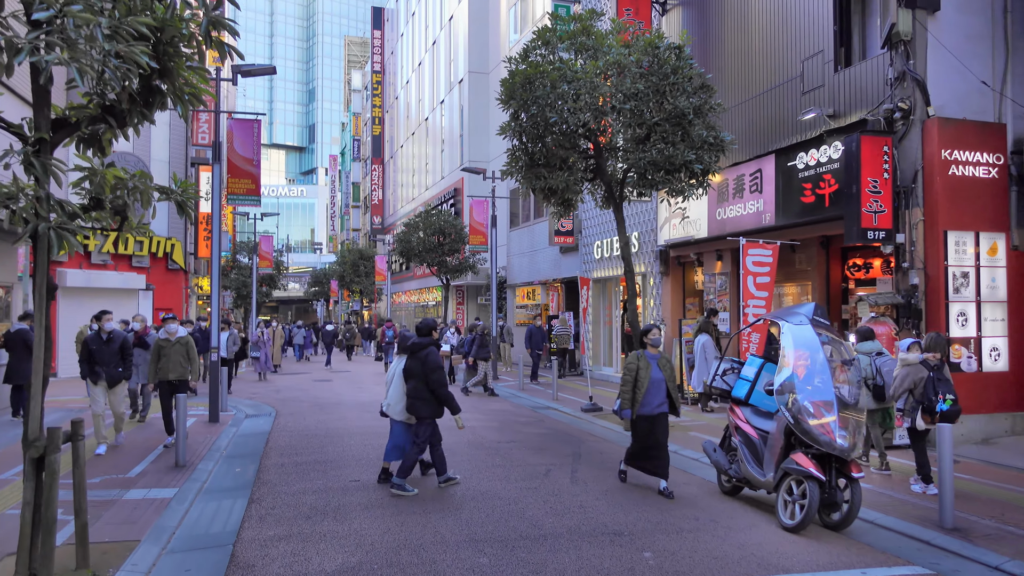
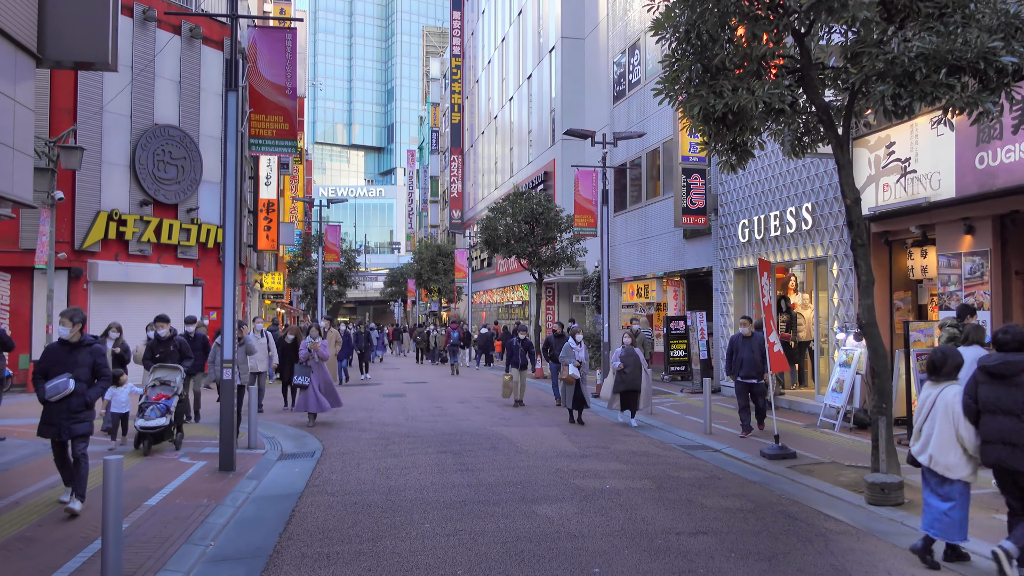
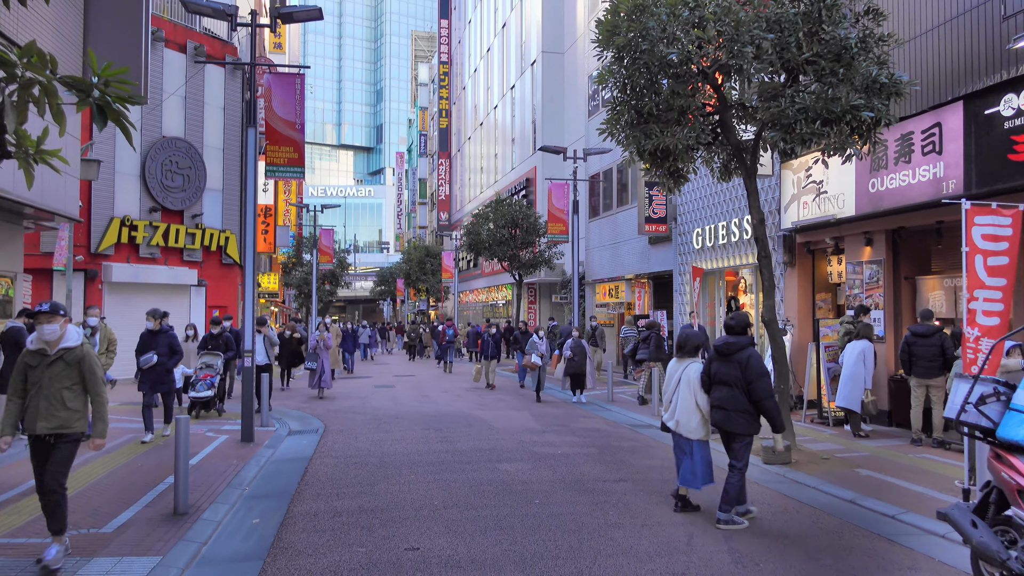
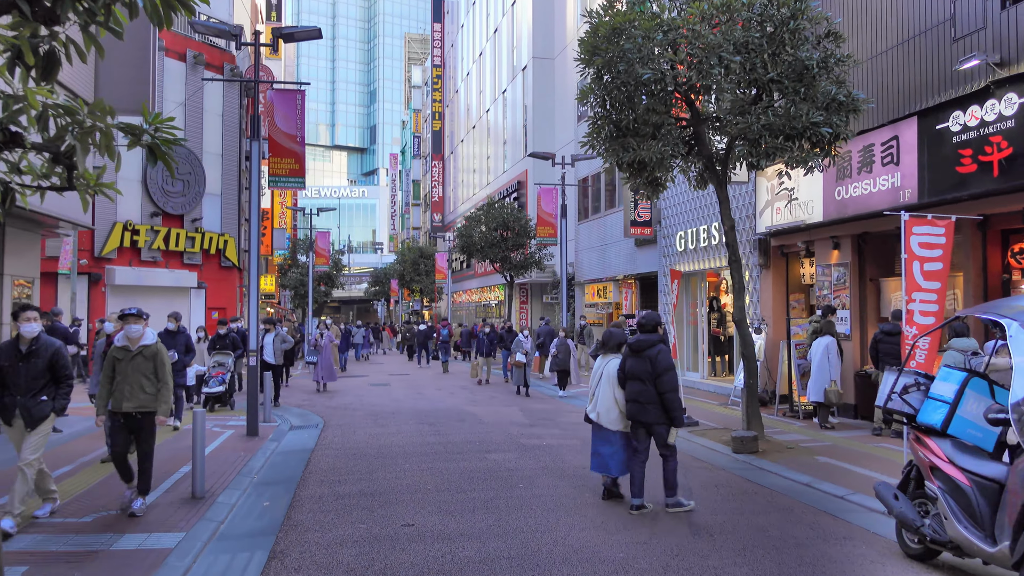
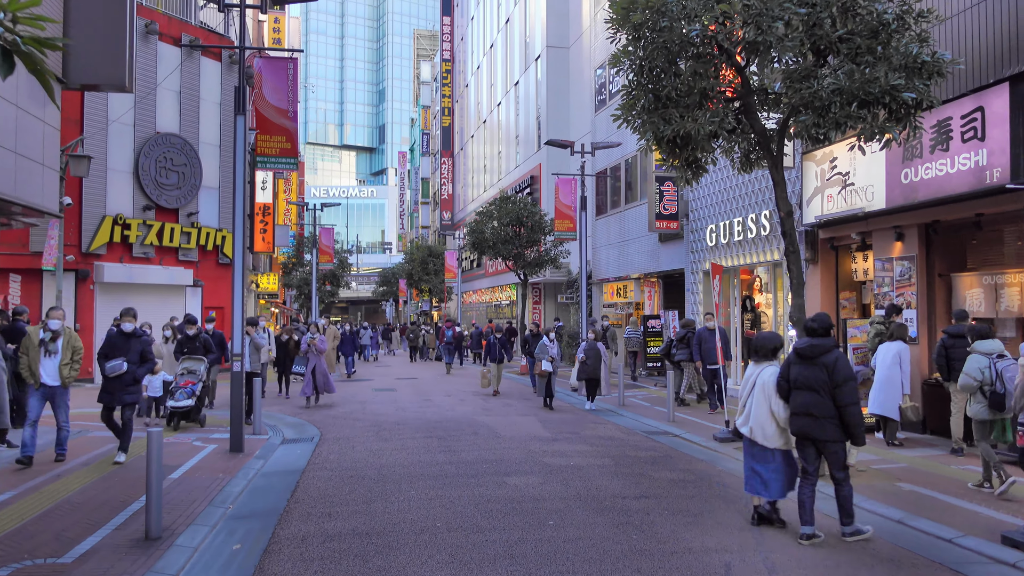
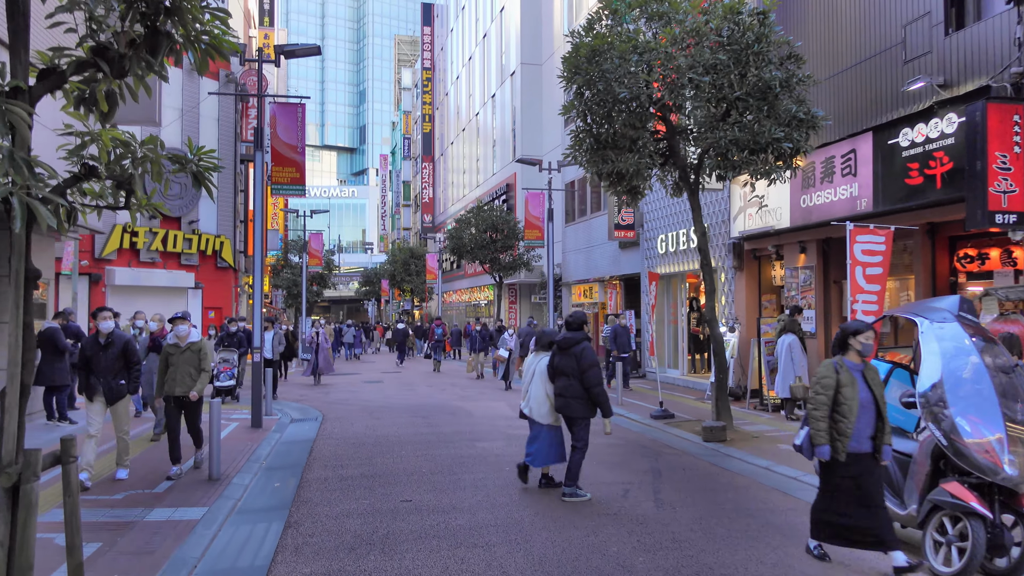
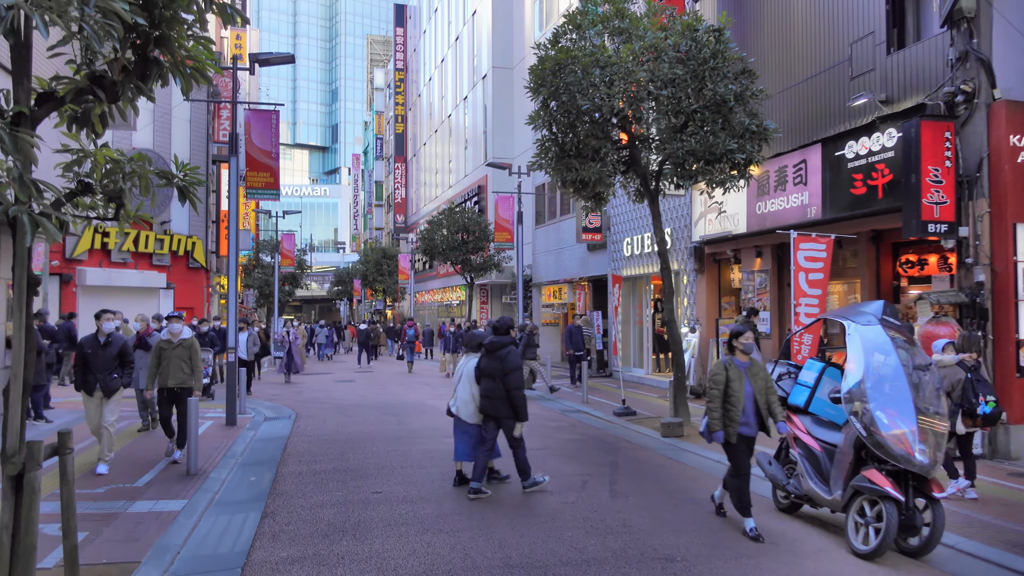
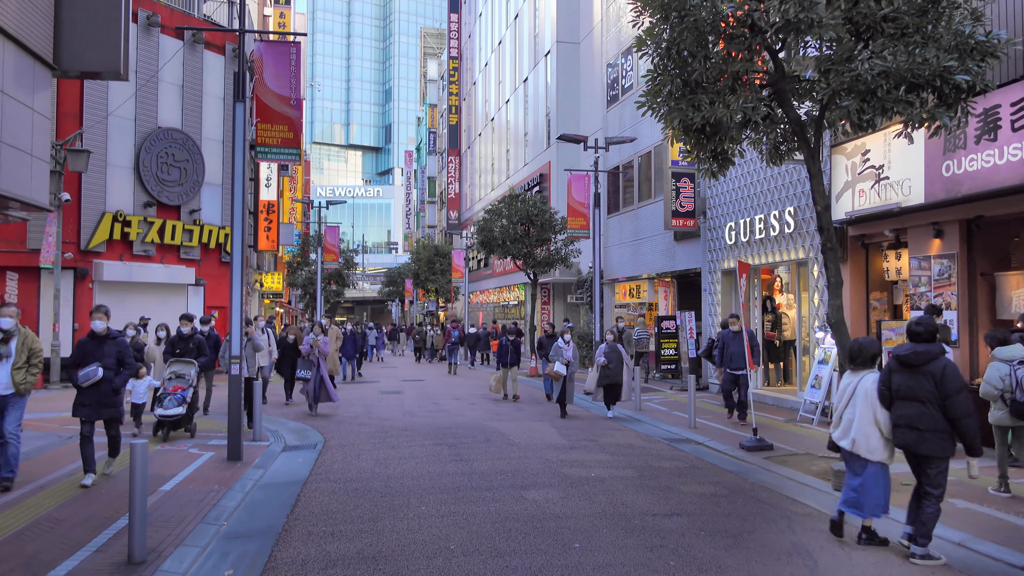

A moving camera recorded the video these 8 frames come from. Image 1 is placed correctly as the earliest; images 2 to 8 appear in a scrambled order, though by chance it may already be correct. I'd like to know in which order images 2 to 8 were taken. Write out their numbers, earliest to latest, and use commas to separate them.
7, 6, 4, 3, 5, 8, 2
